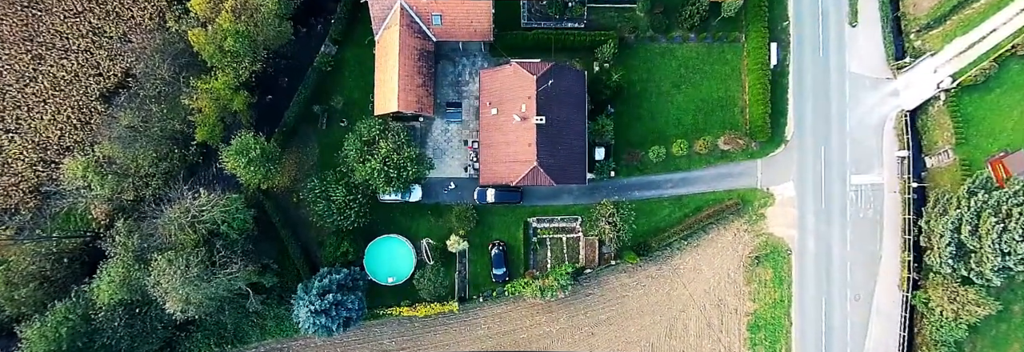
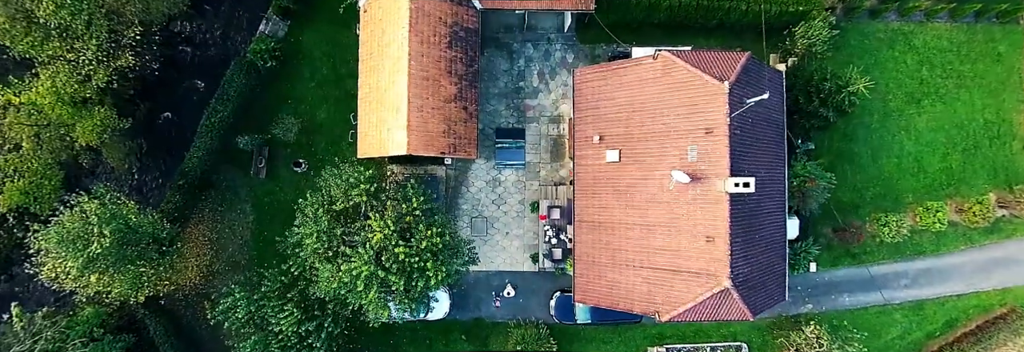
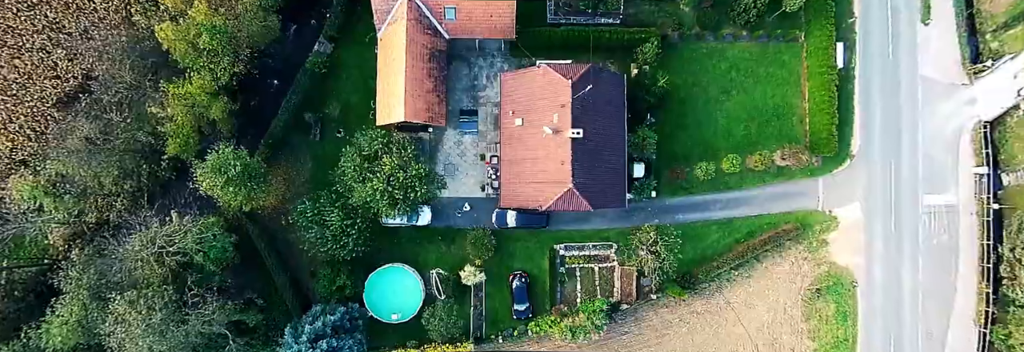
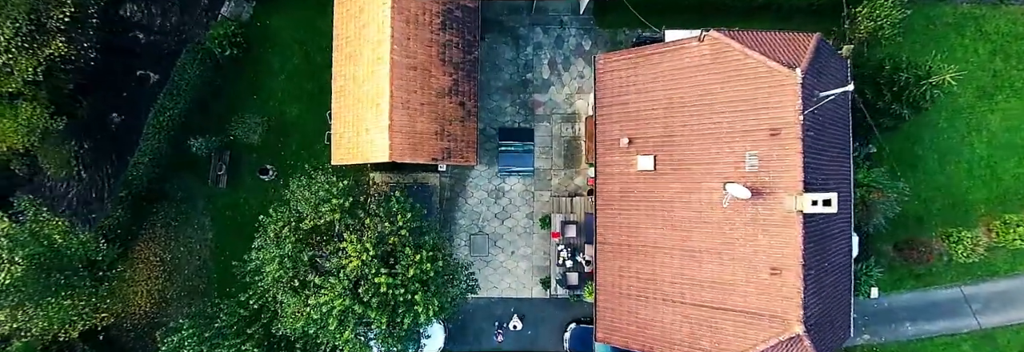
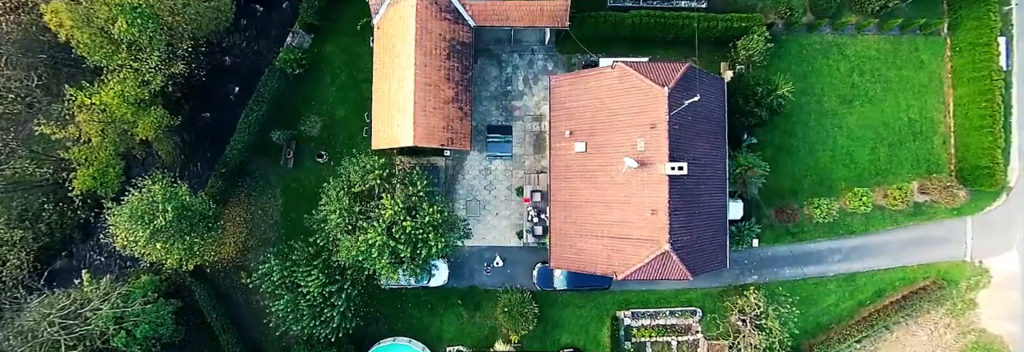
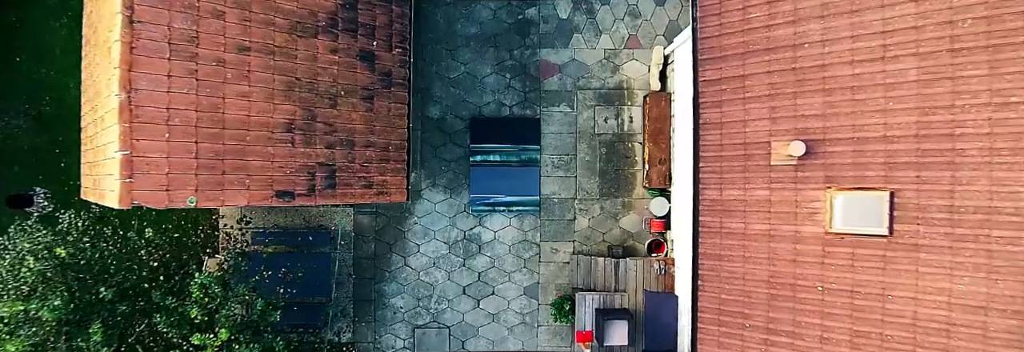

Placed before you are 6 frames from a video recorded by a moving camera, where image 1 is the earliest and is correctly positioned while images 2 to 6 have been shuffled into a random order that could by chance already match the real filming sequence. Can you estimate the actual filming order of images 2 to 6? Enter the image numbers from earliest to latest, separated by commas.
3, 5, 2, 4, 6
